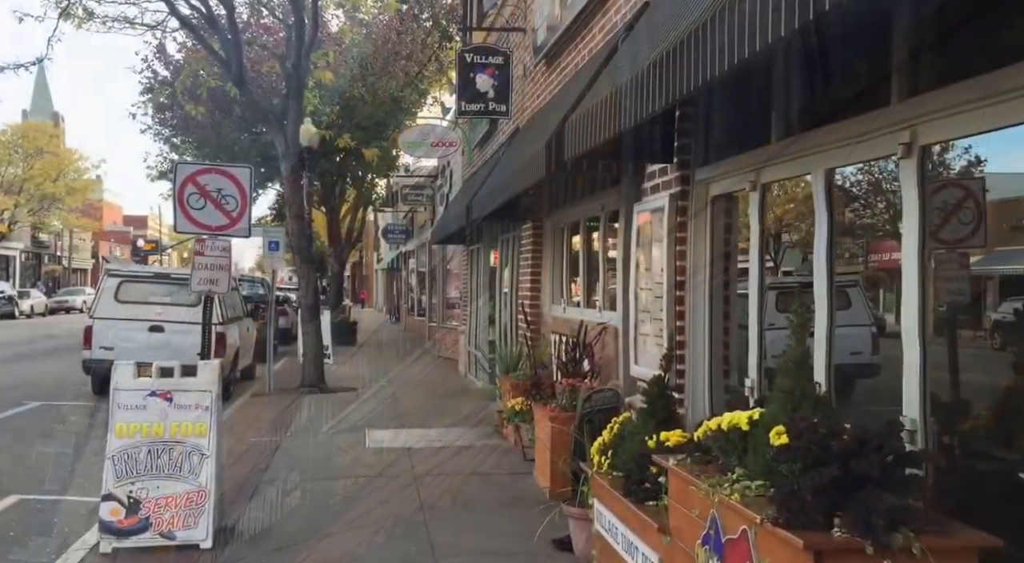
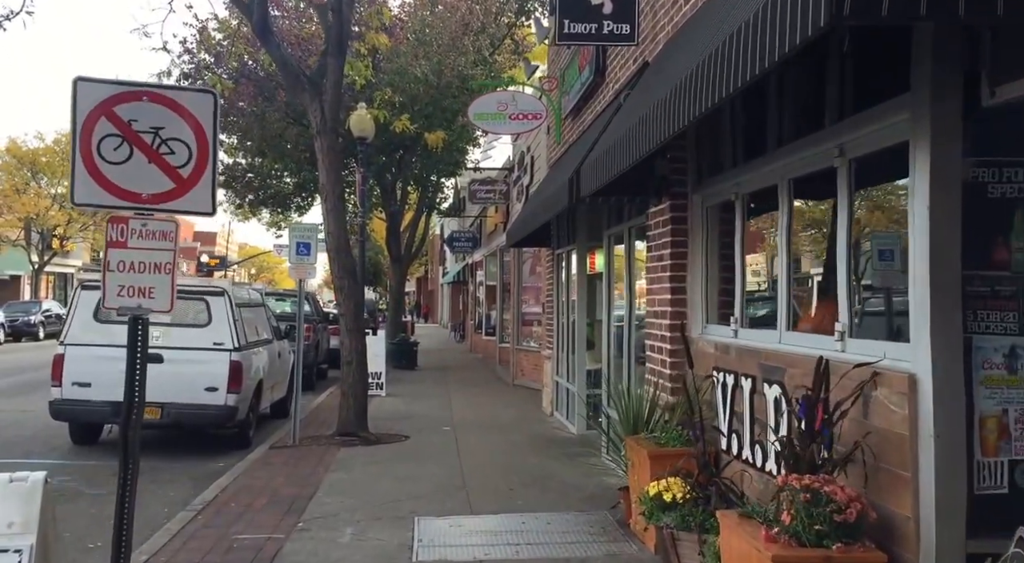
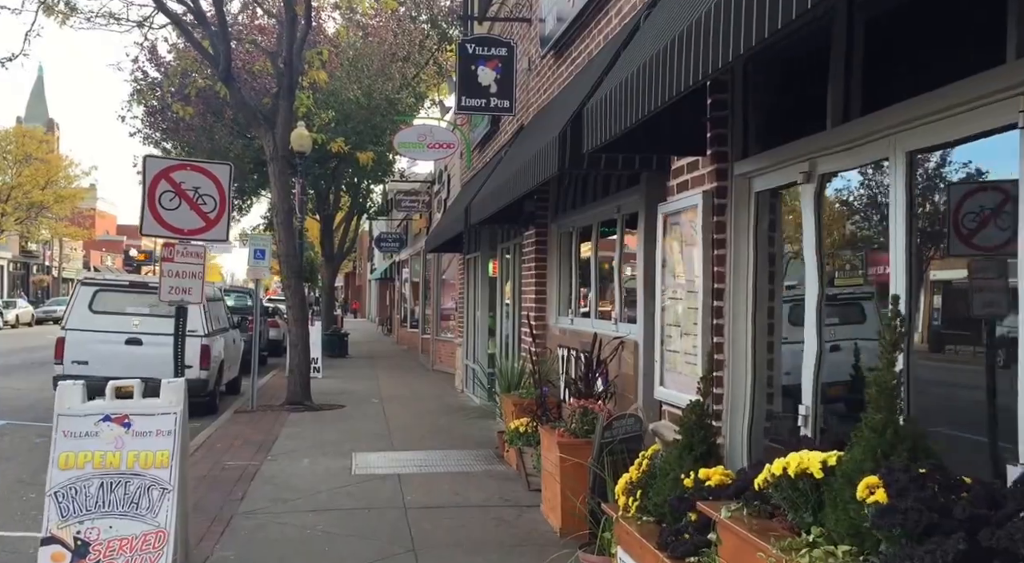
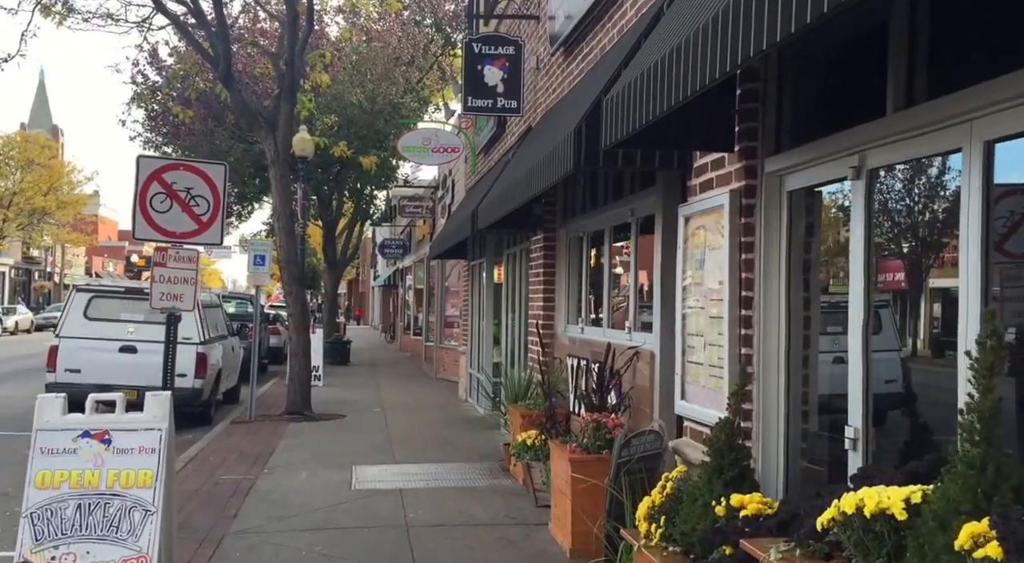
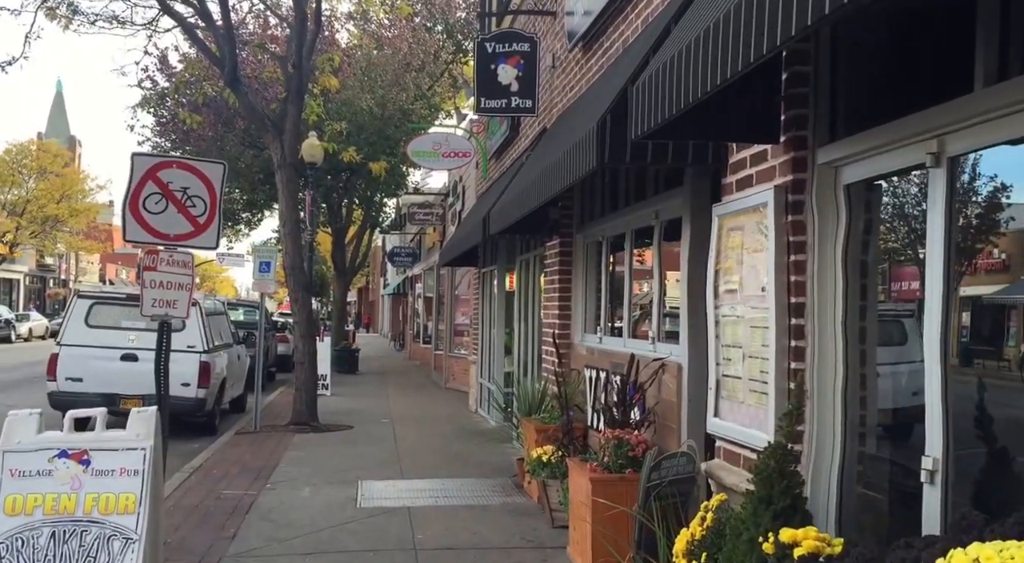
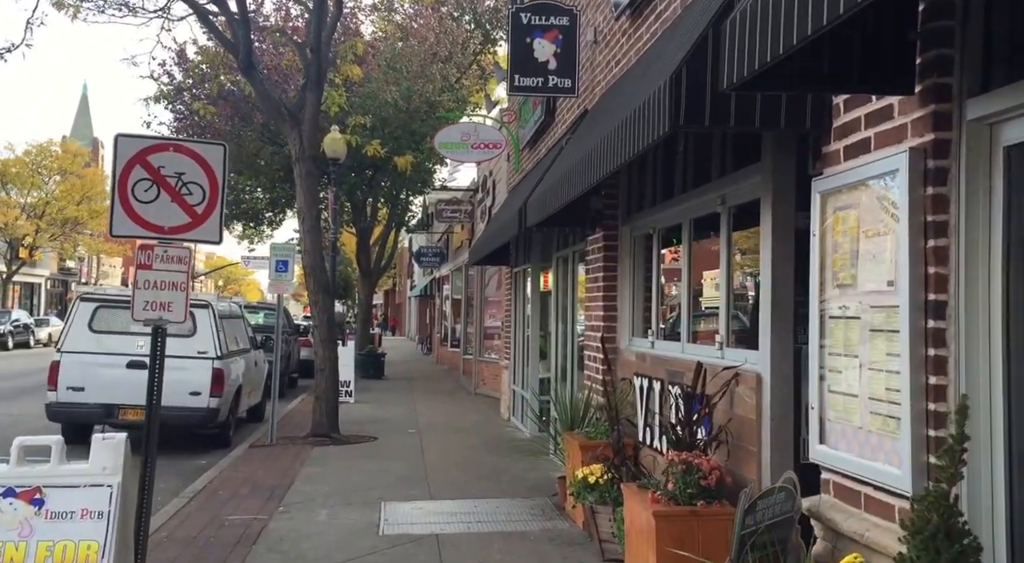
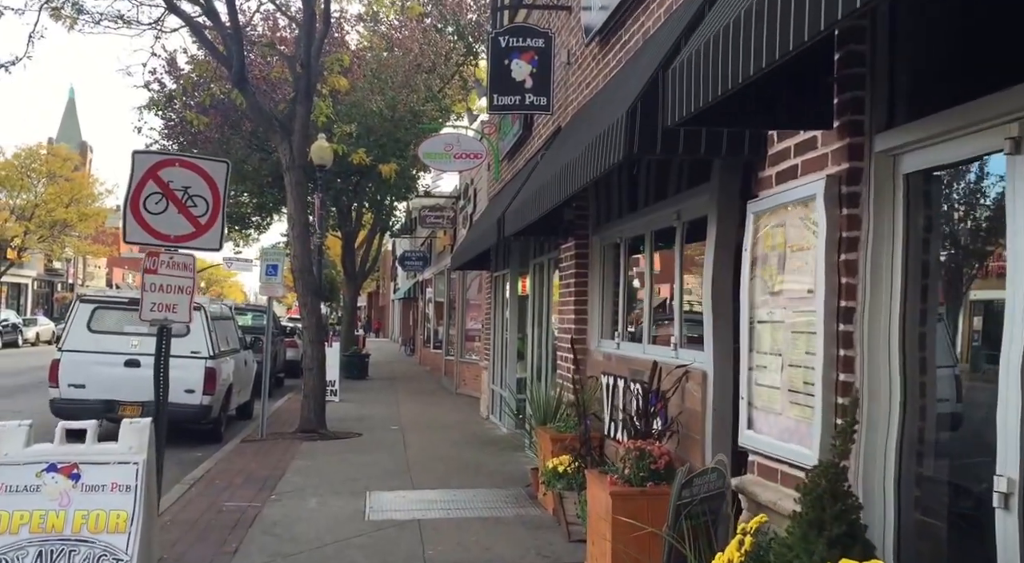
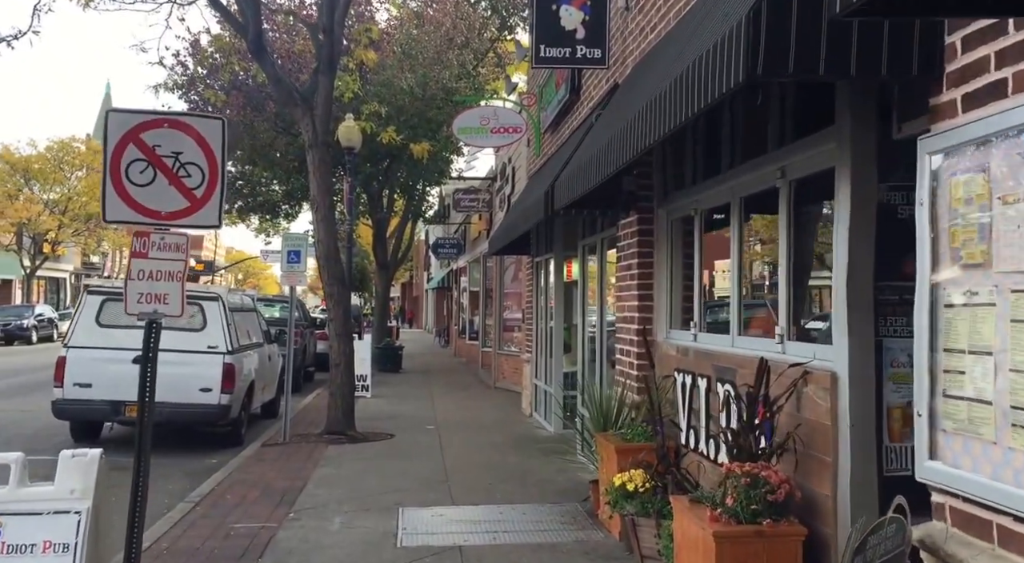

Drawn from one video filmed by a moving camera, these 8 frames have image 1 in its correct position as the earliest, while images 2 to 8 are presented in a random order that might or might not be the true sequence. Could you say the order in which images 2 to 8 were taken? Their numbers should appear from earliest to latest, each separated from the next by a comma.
3, 4, 5, 7, 6, 8, 2
